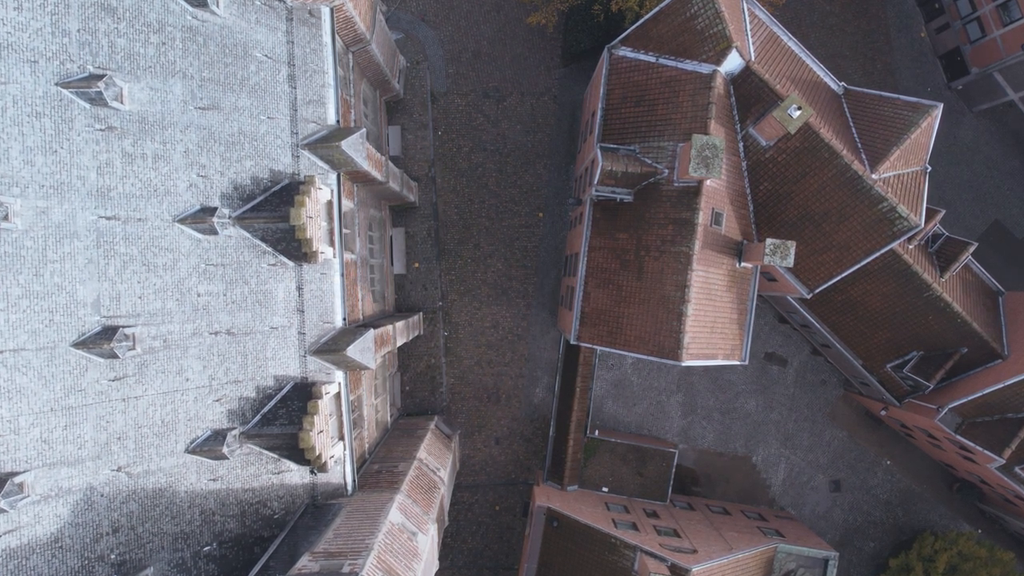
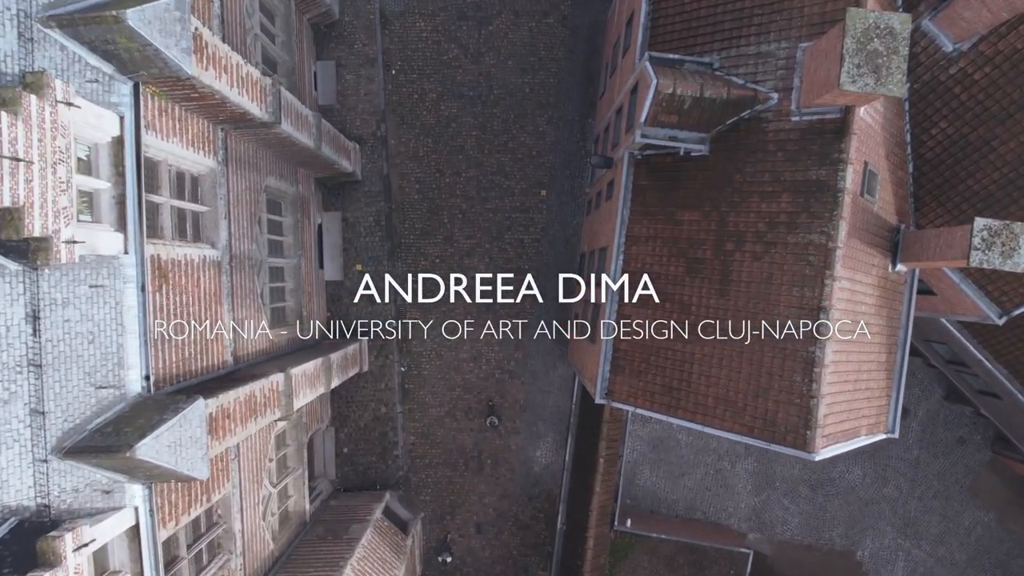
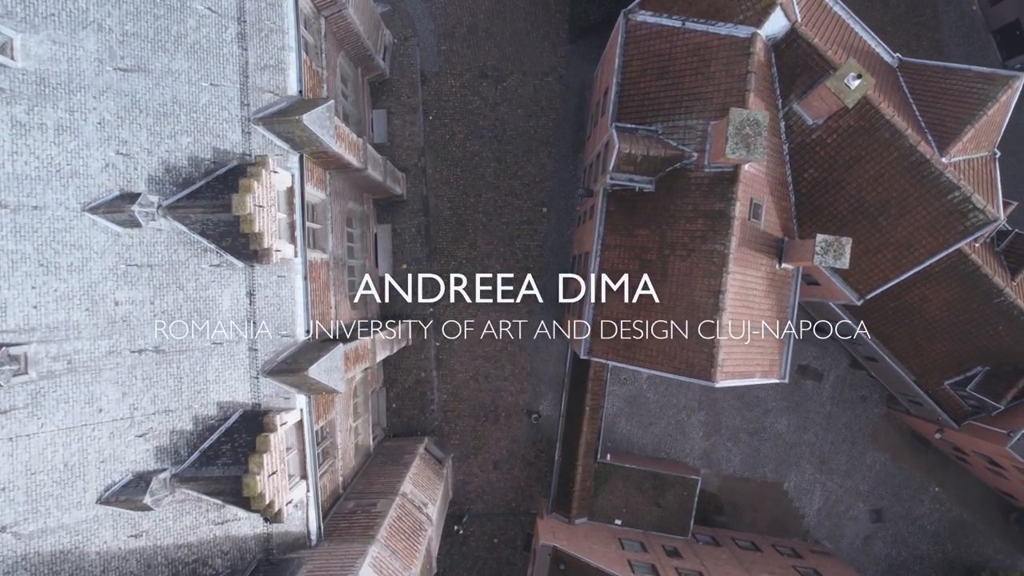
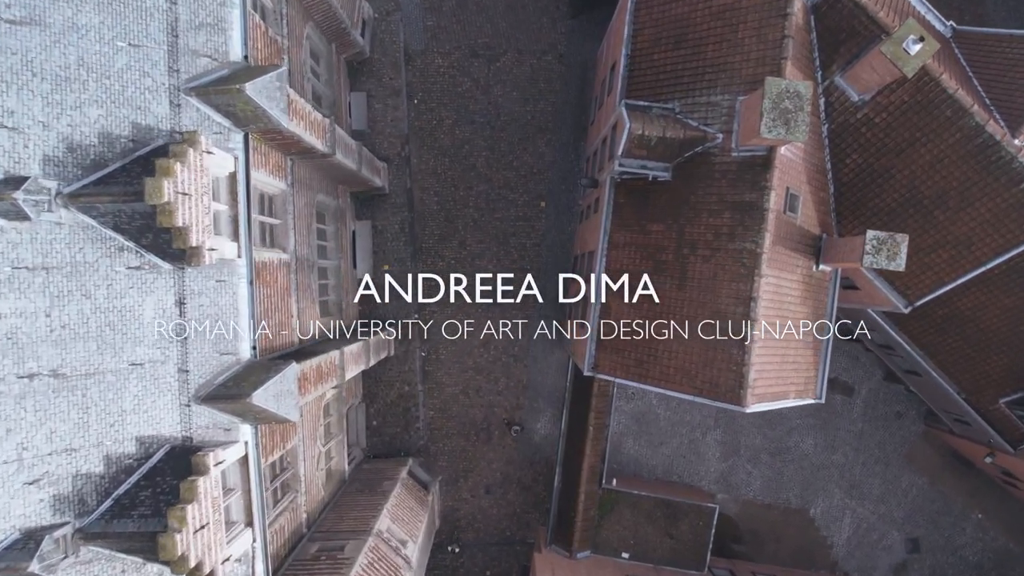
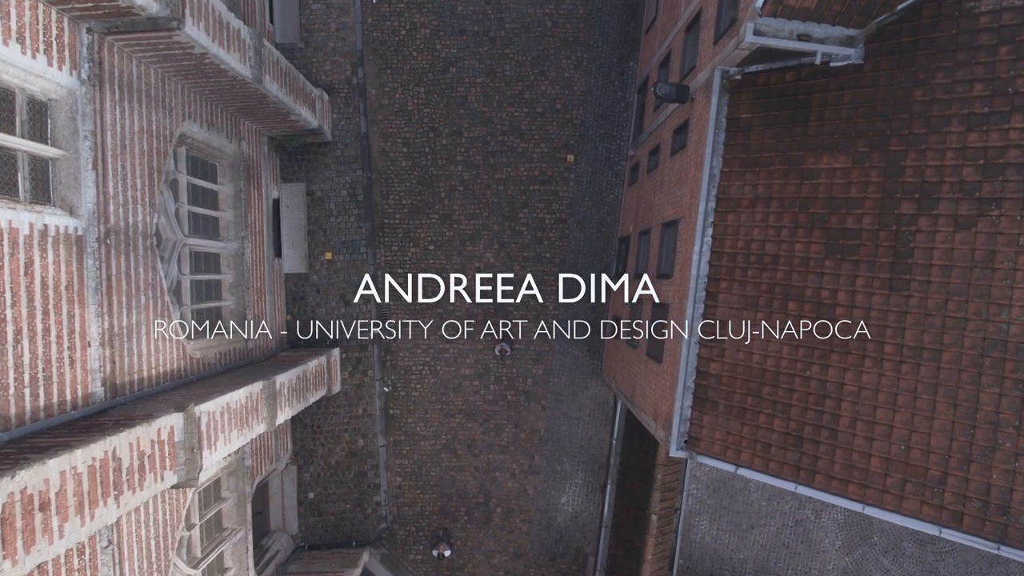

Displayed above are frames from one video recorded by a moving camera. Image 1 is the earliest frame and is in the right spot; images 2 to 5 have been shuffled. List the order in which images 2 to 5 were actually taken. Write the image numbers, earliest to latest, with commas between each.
3, 4, 2, 5
